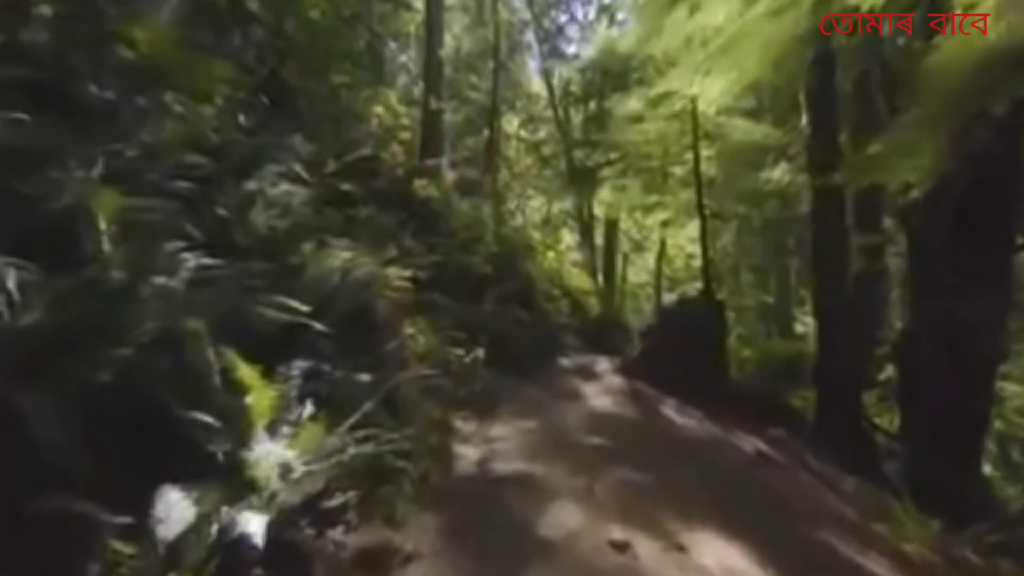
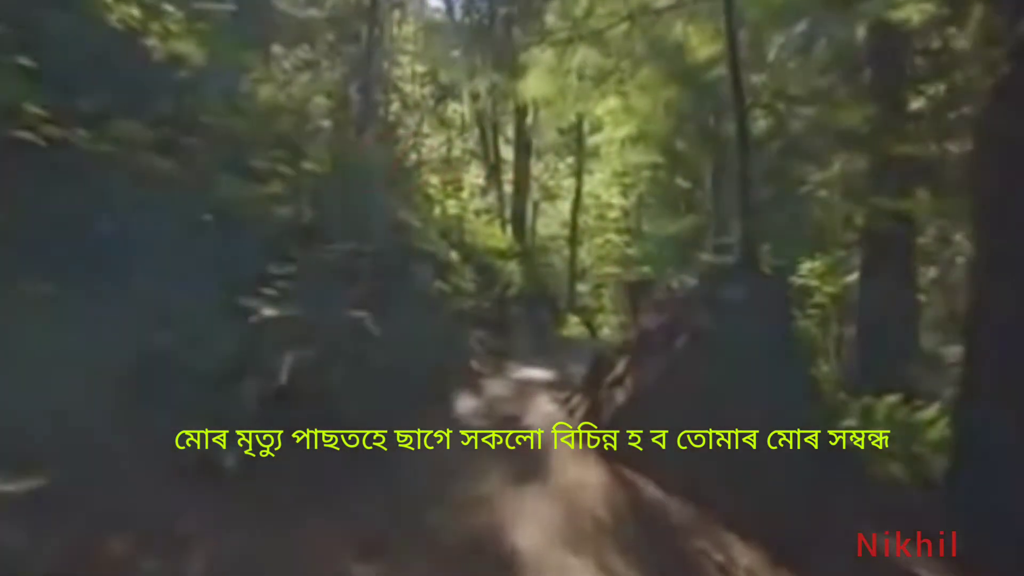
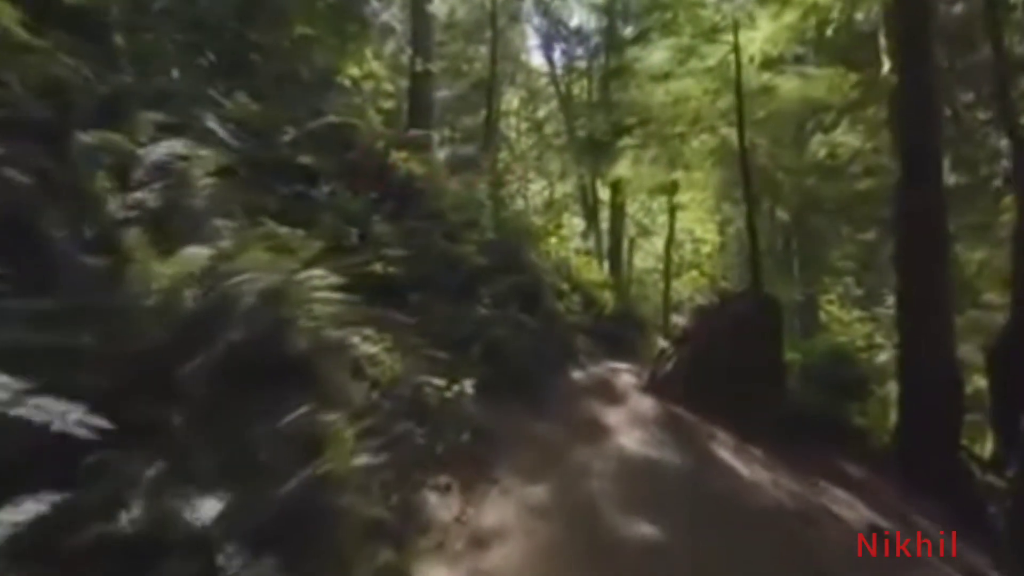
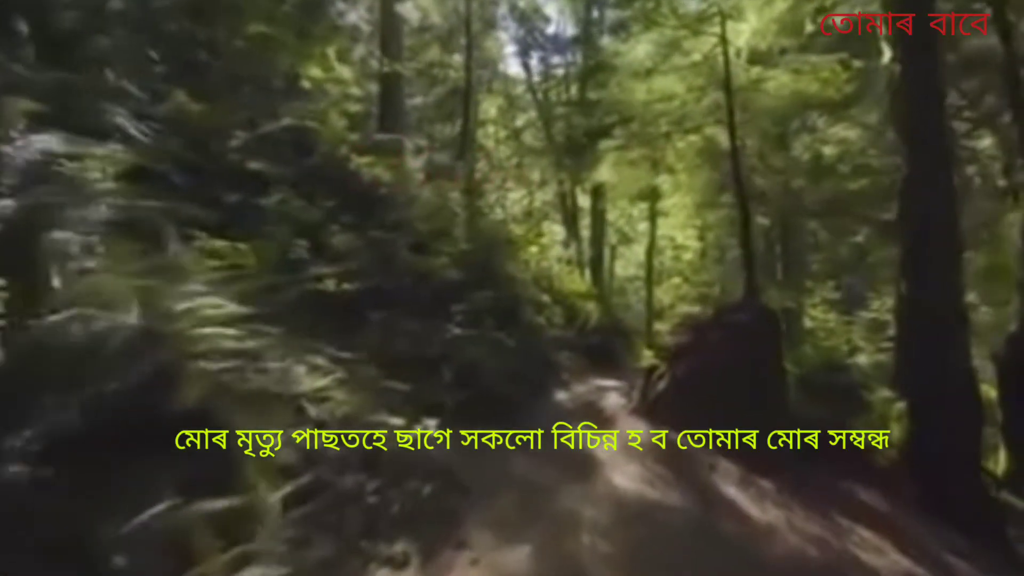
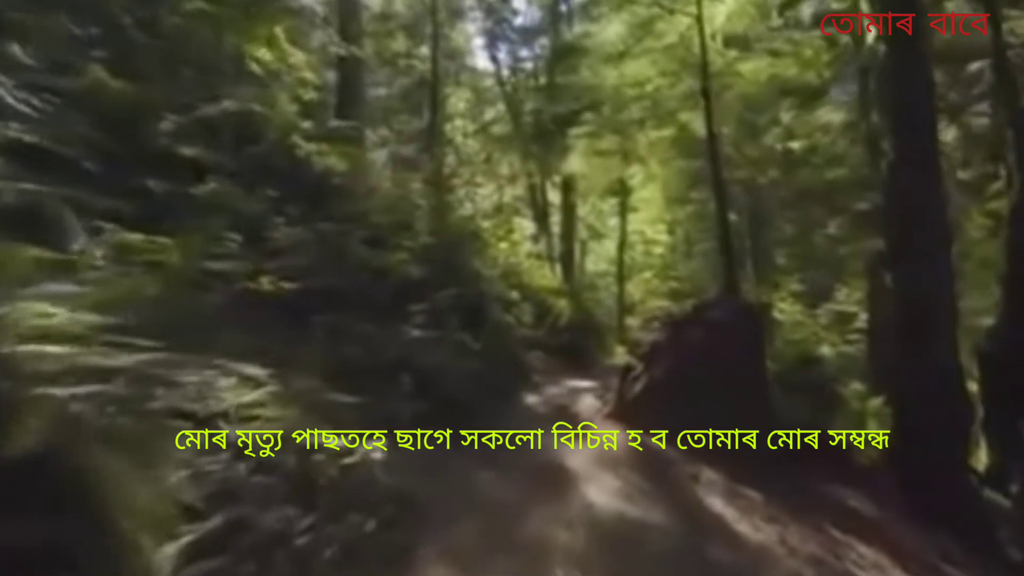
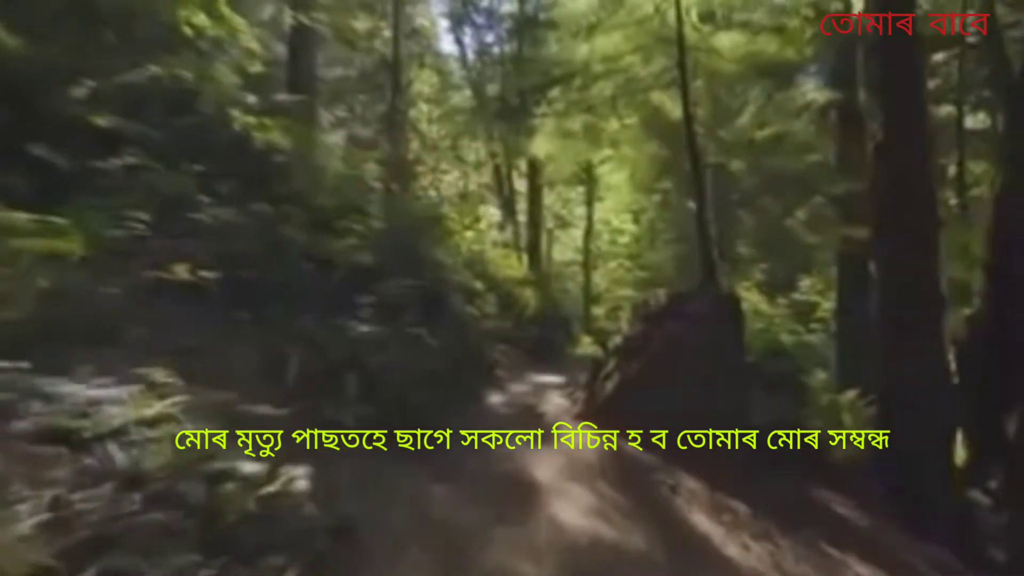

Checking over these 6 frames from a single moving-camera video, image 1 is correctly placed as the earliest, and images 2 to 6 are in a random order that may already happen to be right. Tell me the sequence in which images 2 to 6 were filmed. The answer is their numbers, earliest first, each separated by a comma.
3, 4, 5, 6, 2
